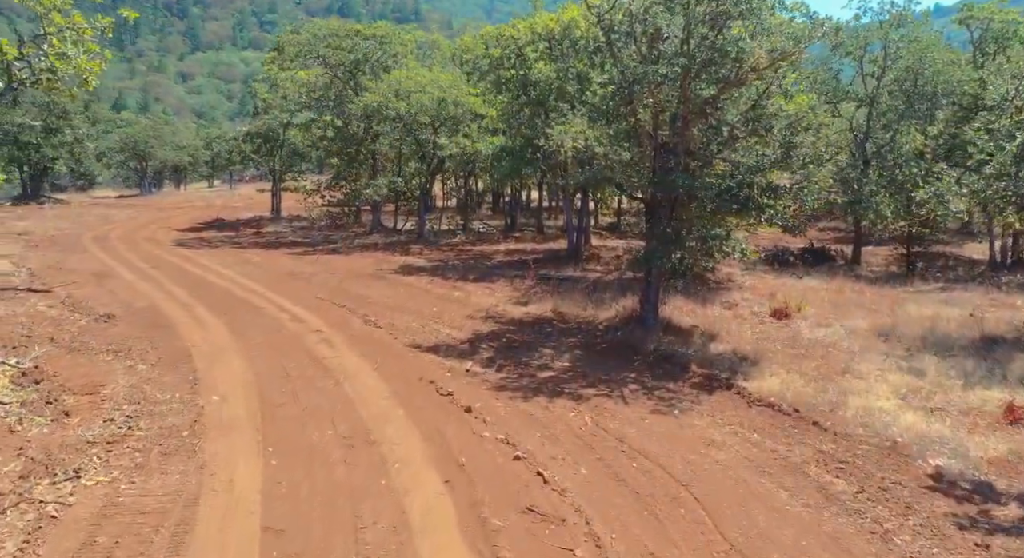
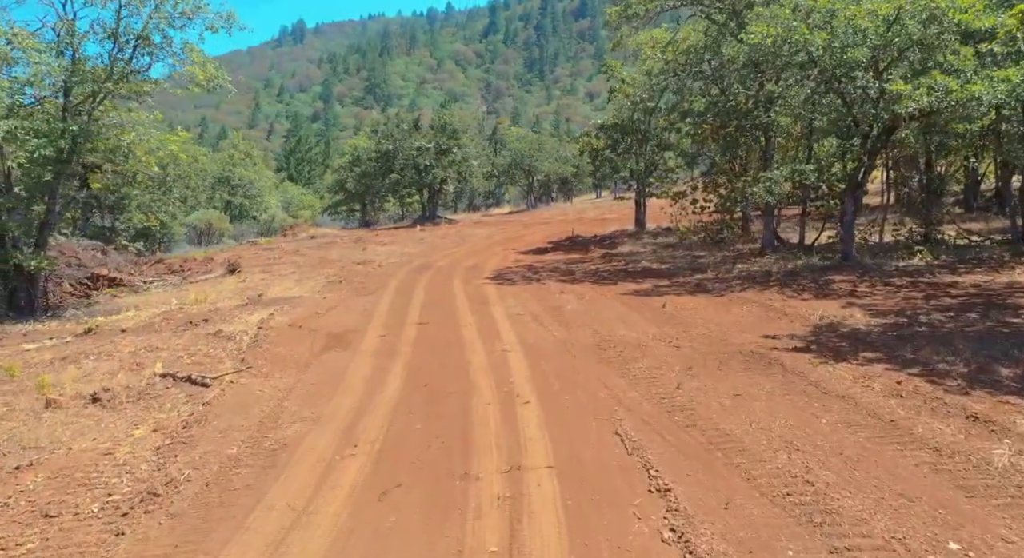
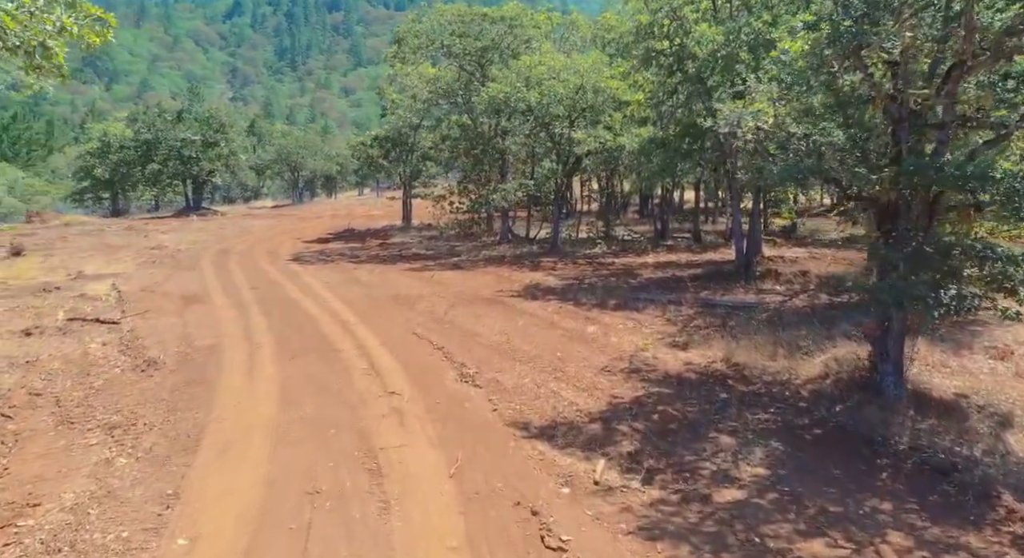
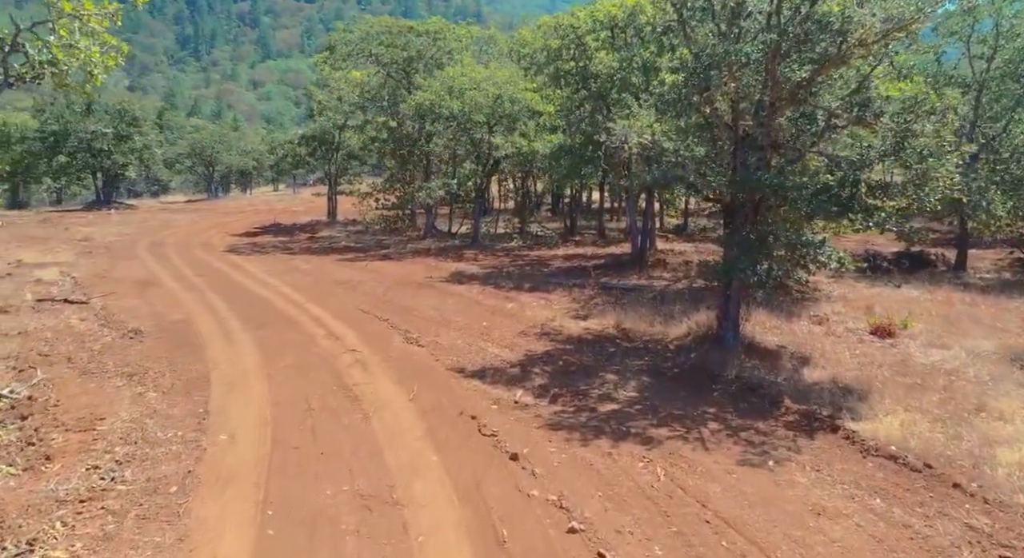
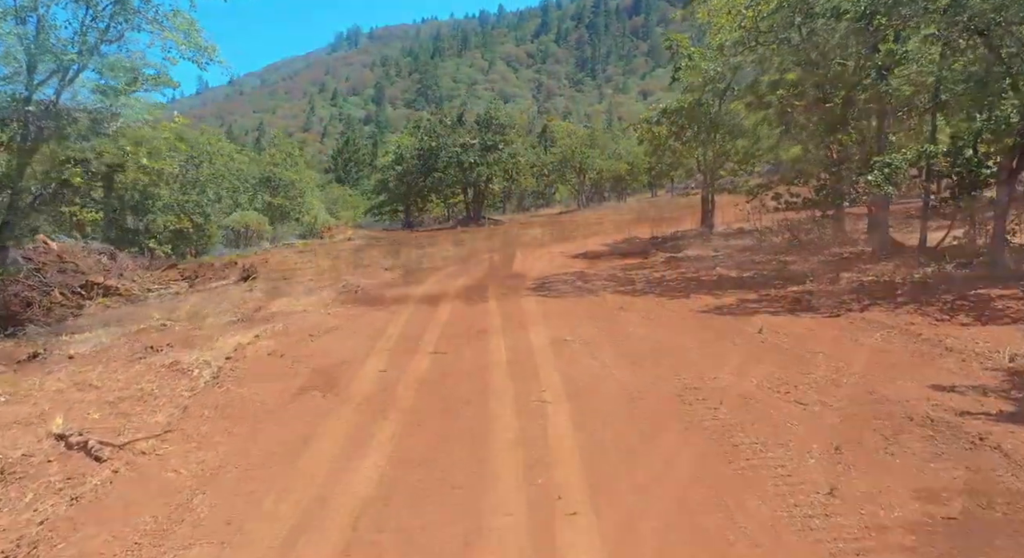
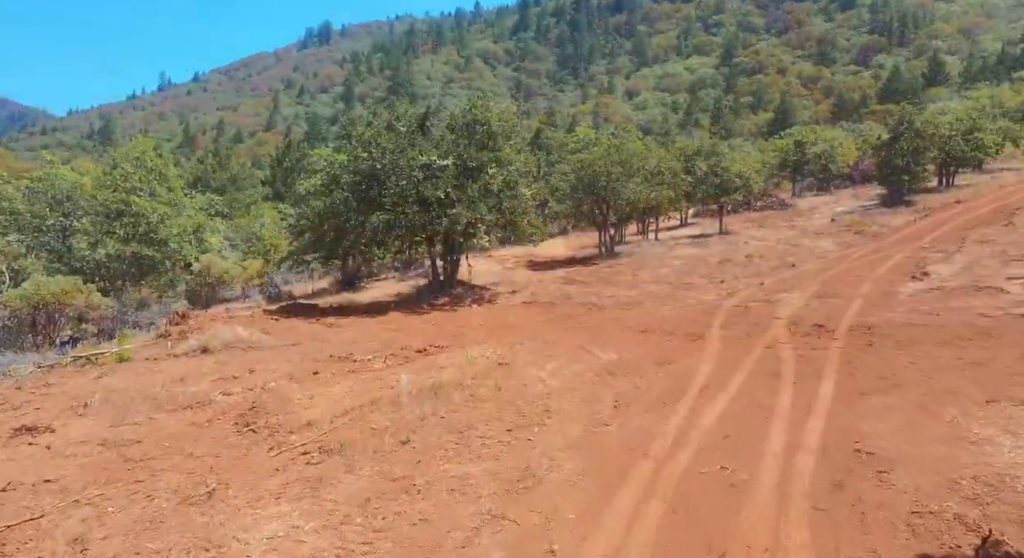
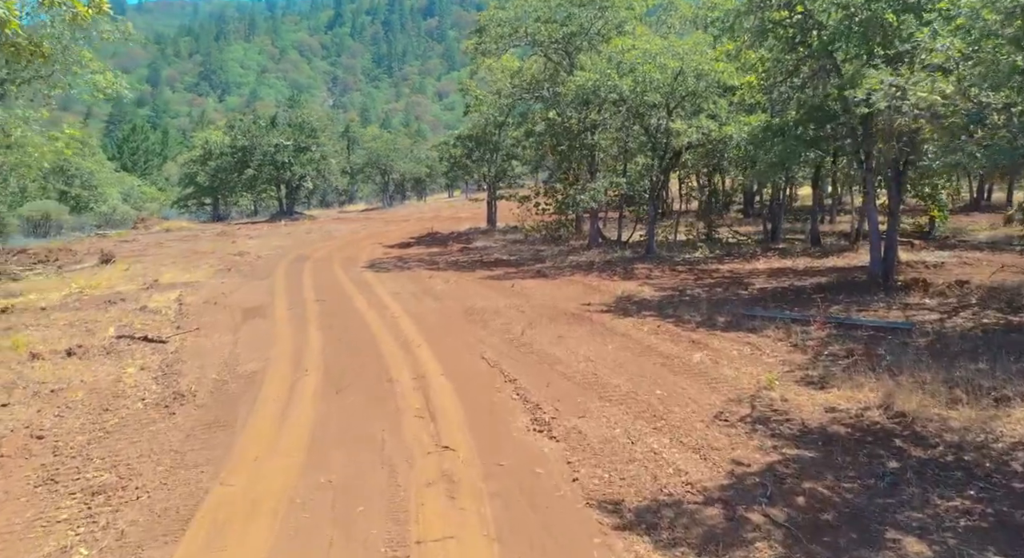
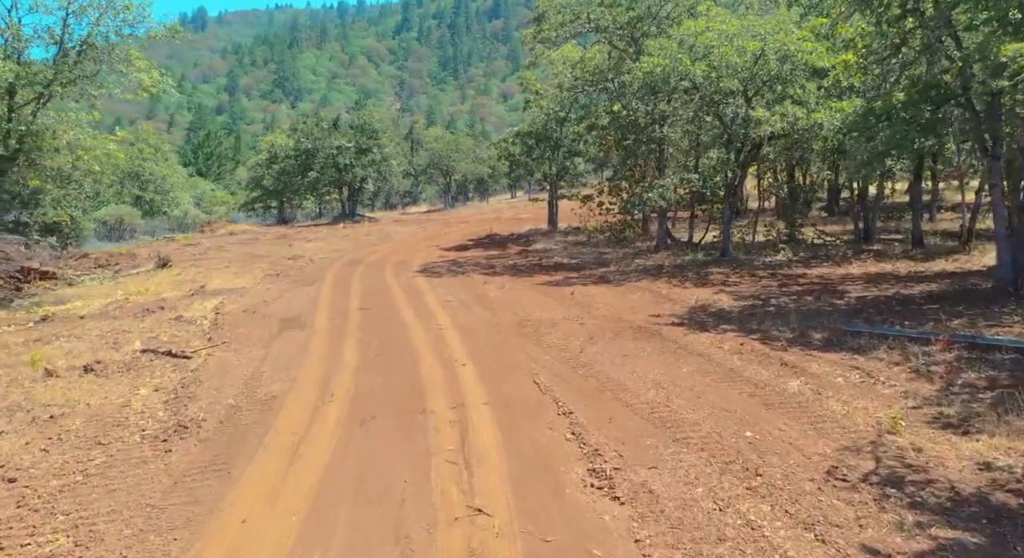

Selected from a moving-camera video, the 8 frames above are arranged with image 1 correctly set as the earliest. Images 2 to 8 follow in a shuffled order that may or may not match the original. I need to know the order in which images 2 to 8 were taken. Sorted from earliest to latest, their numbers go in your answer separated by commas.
4, 3, 7, 8, 2, 5, 6
